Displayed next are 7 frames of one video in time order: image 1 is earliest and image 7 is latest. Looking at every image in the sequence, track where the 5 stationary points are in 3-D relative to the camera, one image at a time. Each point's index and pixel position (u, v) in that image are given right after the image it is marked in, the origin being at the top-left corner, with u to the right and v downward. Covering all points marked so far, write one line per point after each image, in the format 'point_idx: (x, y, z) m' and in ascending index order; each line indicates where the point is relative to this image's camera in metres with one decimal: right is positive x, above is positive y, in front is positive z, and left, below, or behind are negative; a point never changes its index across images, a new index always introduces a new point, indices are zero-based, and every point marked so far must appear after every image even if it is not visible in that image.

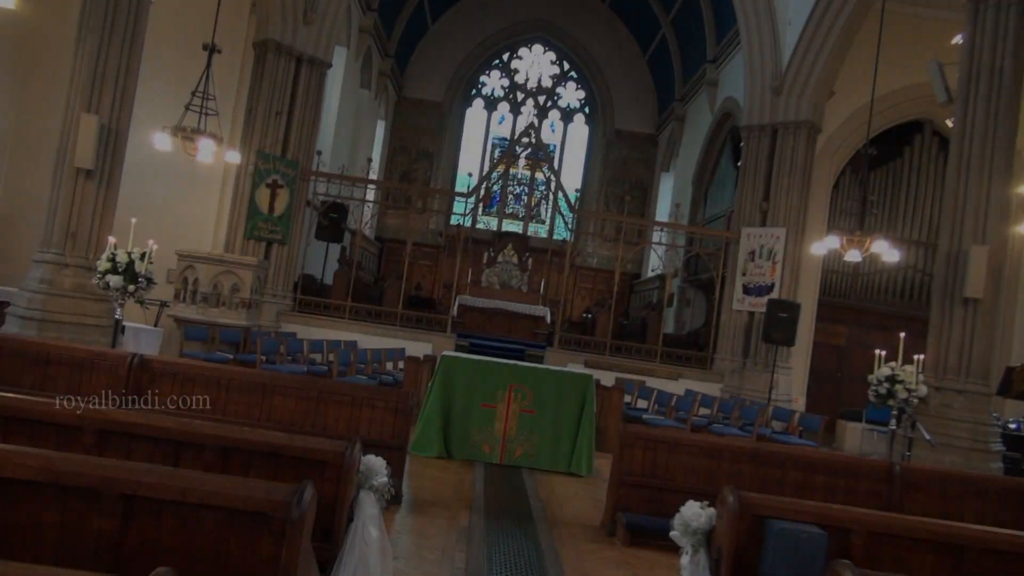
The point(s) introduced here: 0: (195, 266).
0: (-3.9, +0.3, +9.3) m
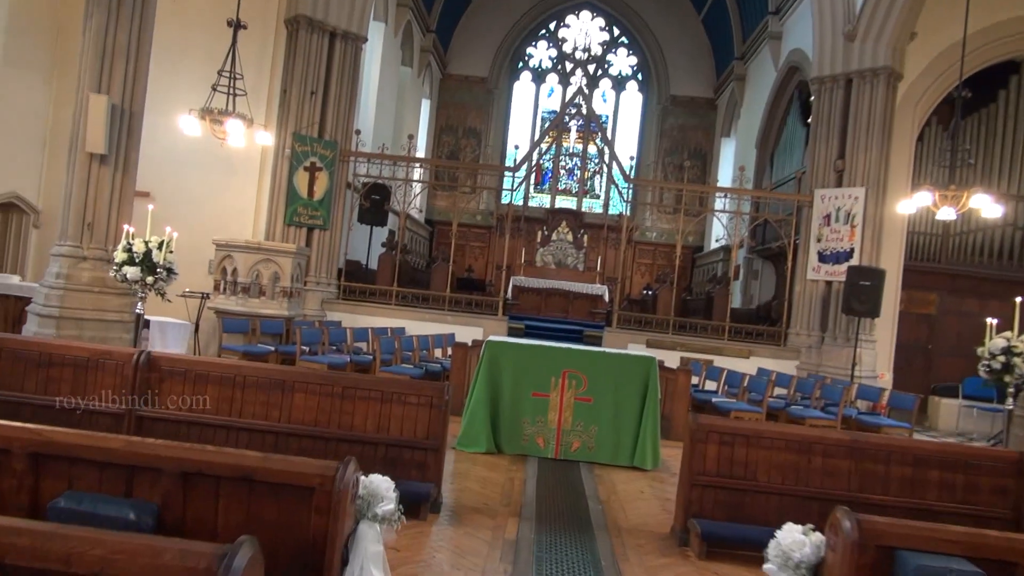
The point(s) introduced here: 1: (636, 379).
0: (-3.3, +0.4, +9.0) m
1: (+1.0, -0.7, +5.9) m
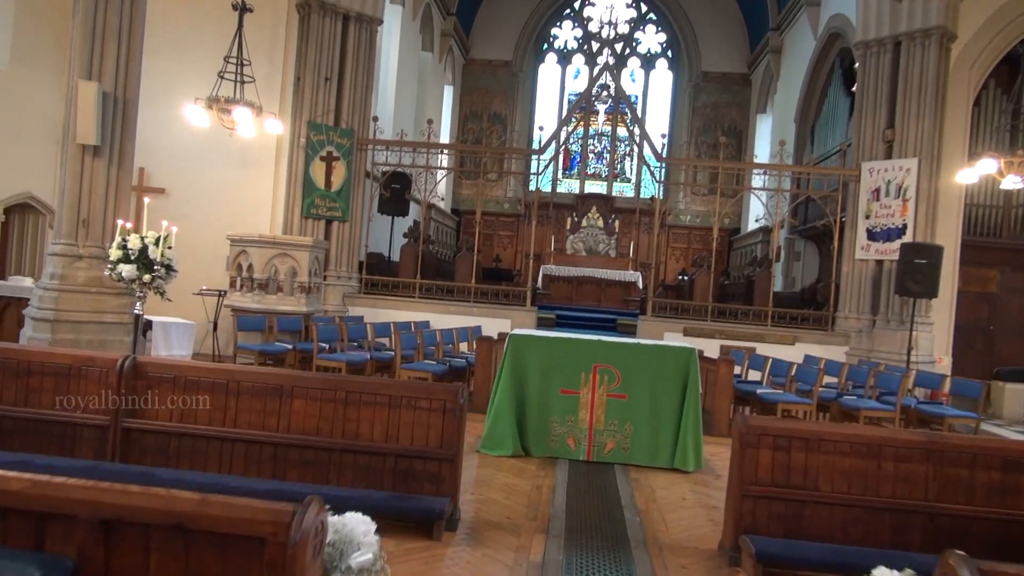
0: (-3.0, +0.4, +8.6) m
1: (+1.1, -0.6, +5.4) m
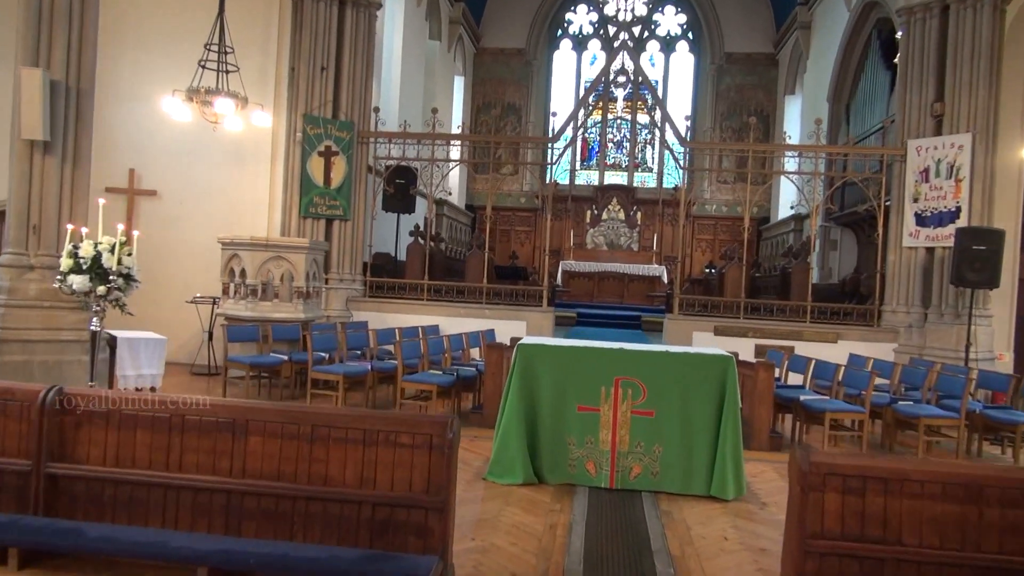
0: (-2.8, +0.4, +8.0) m
1: (+1.2, -0.6, +4.7) m
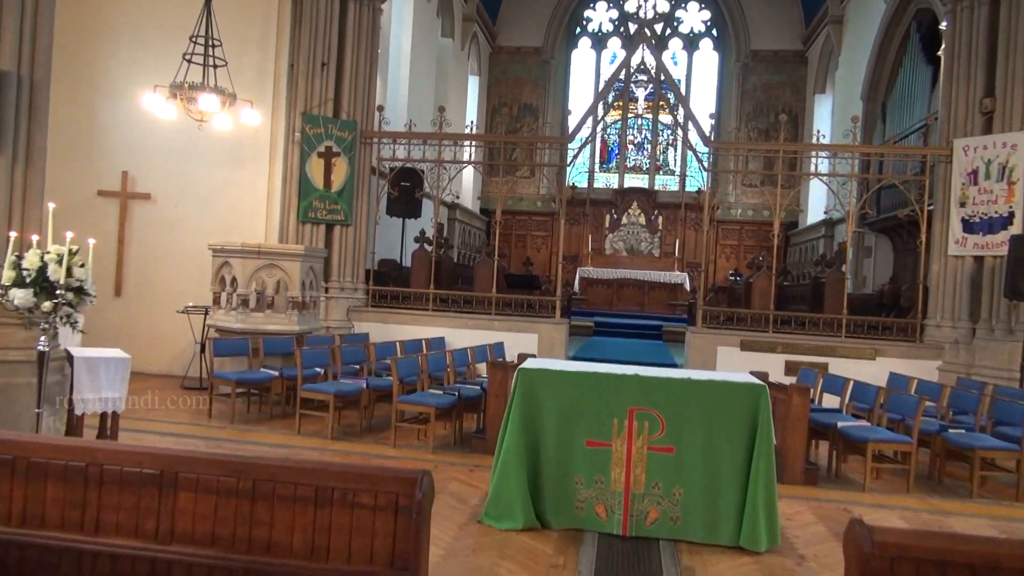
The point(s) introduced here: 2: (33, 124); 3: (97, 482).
0: (-2.7, +0.3, +7.5) m
1: (+1.2, -0.7, +4.1) m
2: (-2.8, +1.0, +4.5) m
3: (-1.4, -0.7, +2.6) m
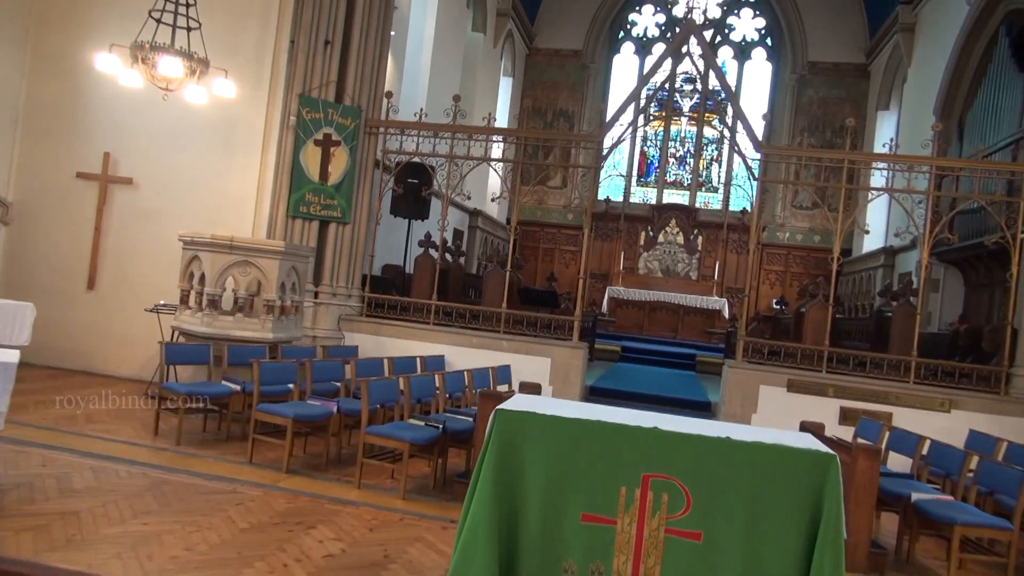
0: (-2.7, +0.3, +6.6) m
1: (+1.1, -0.8, +2.9) m
2: (-2.8, +1.1, +3.6) m
3: (-1.6, -0.6, +1.6) m
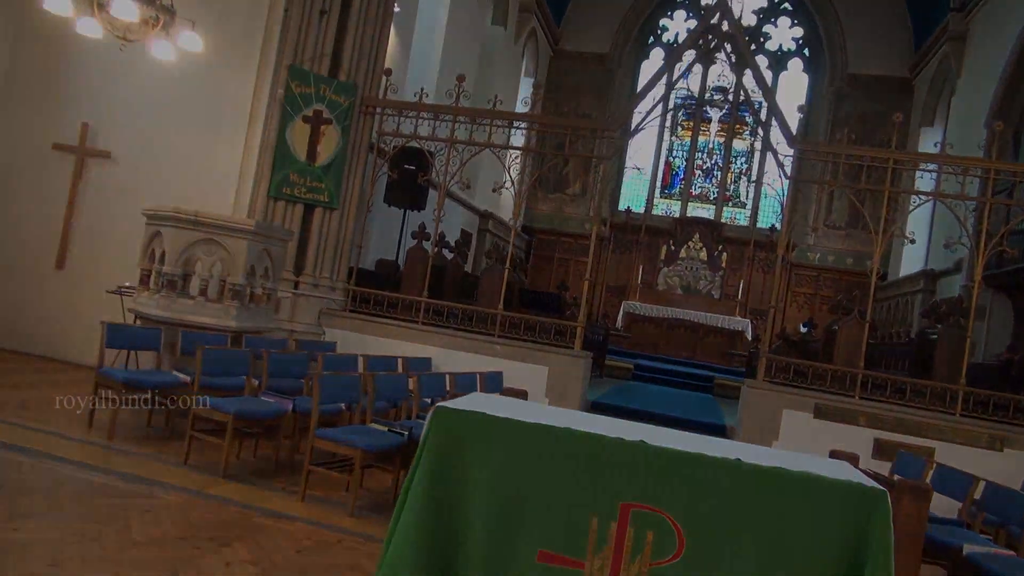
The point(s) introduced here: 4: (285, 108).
0: (-2.7, +0.4, +5.9) m
1: (+0.9, -0.7, +2.1) m
2: (-2.9, +1.3, +3.0) m
3: (-1.8, -0.4, +0.9) m
4: (-2.1, +1.6, +7.1) m
